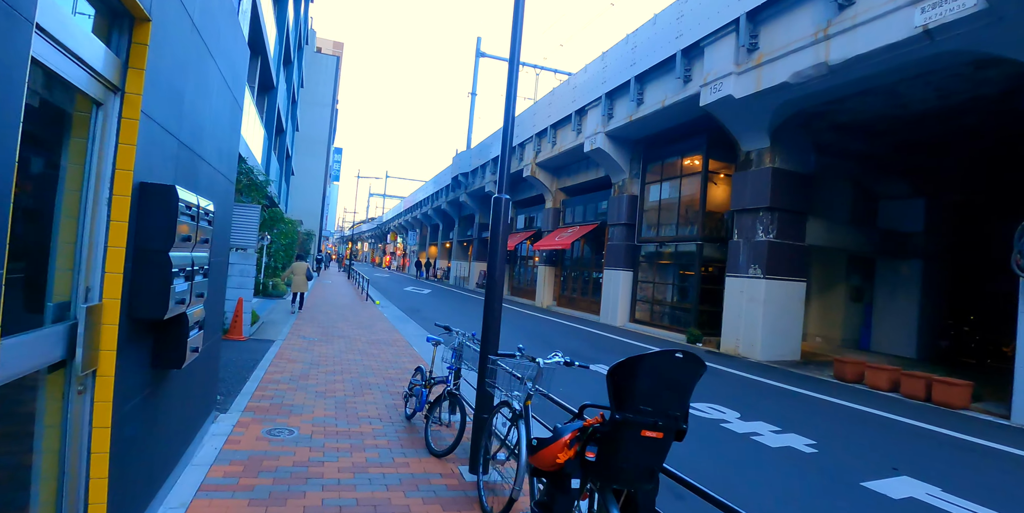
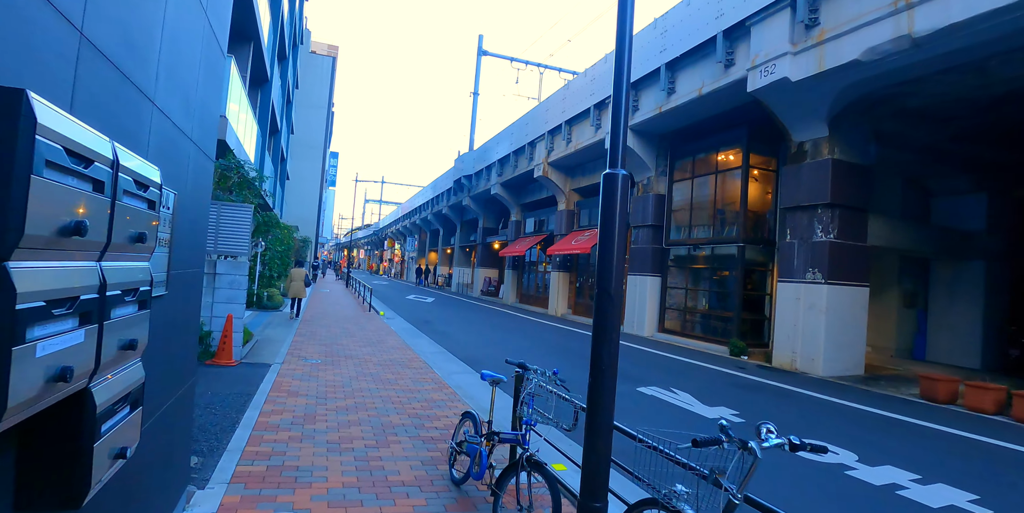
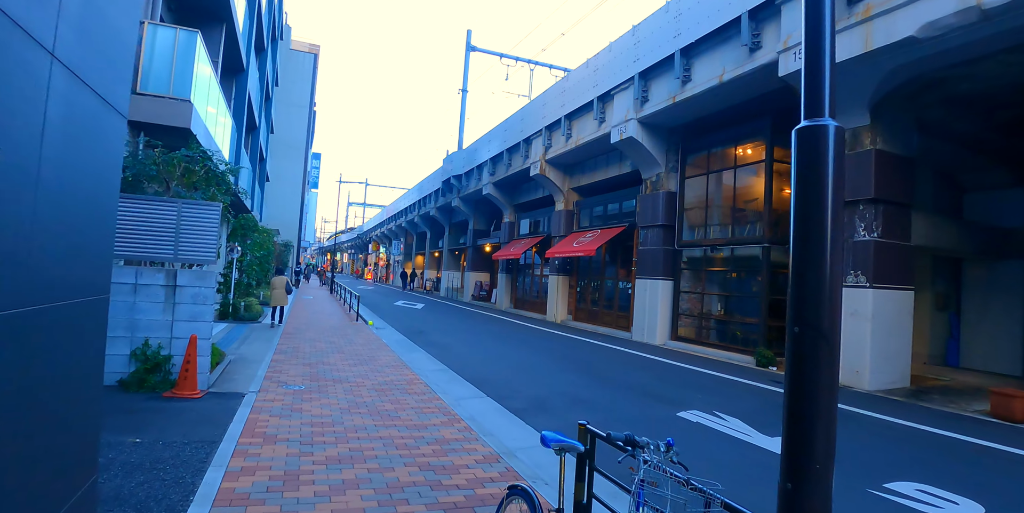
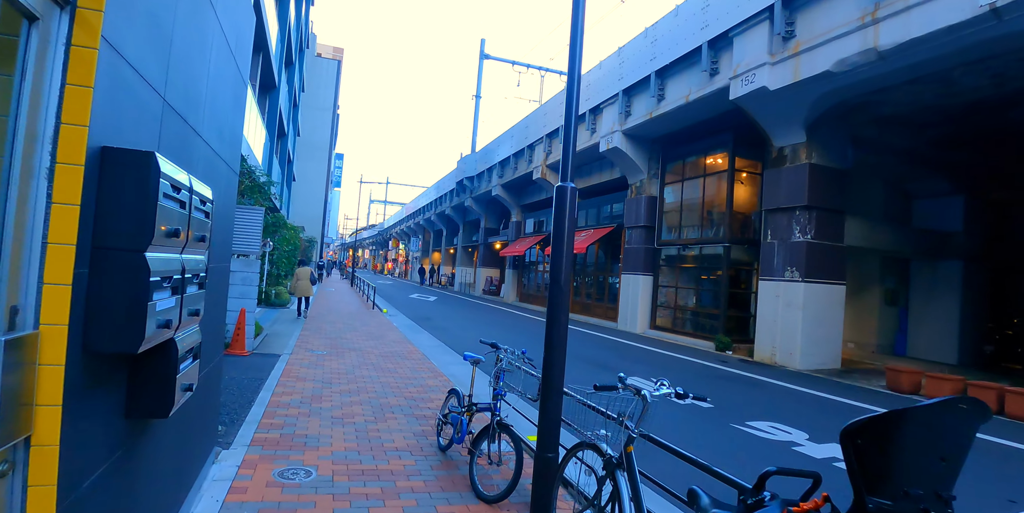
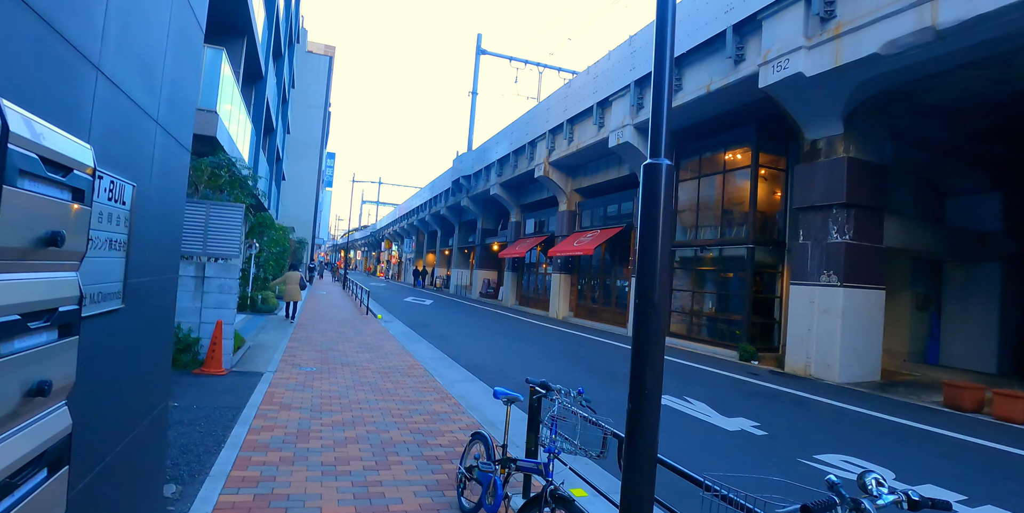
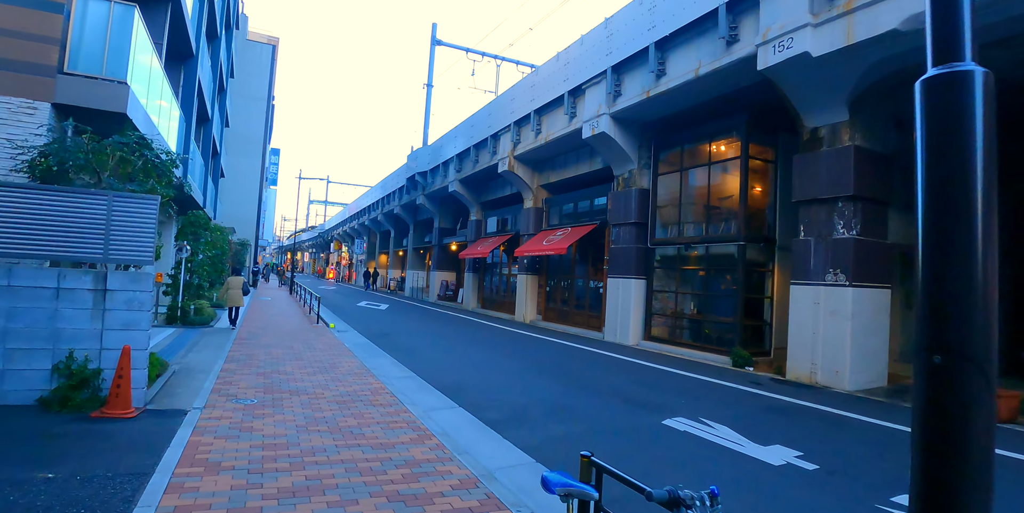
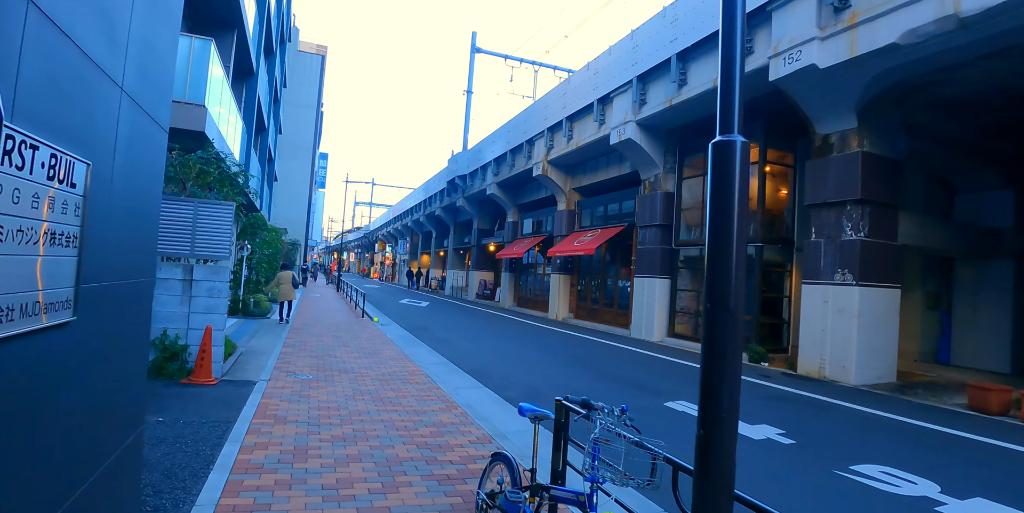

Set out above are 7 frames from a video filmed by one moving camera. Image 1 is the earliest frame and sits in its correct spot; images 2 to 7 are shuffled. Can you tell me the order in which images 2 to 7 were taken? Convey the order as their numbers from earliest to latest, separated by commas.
4, 2, 5, 7, 3, 6
